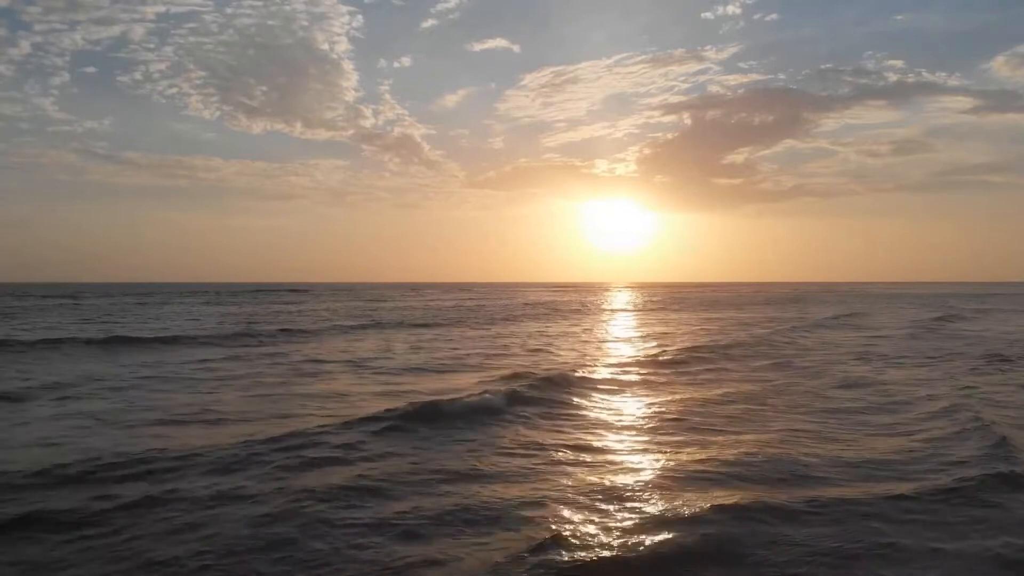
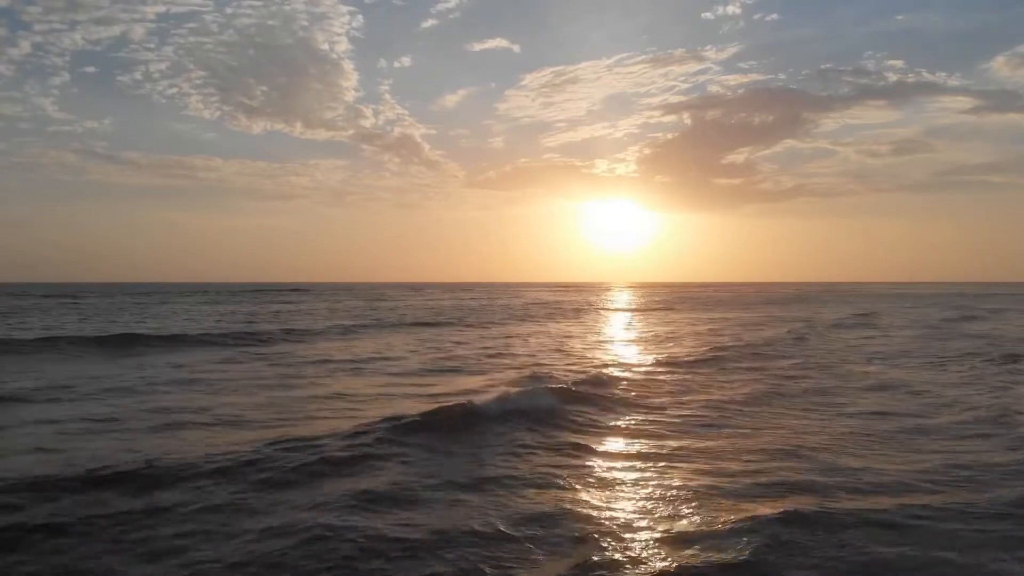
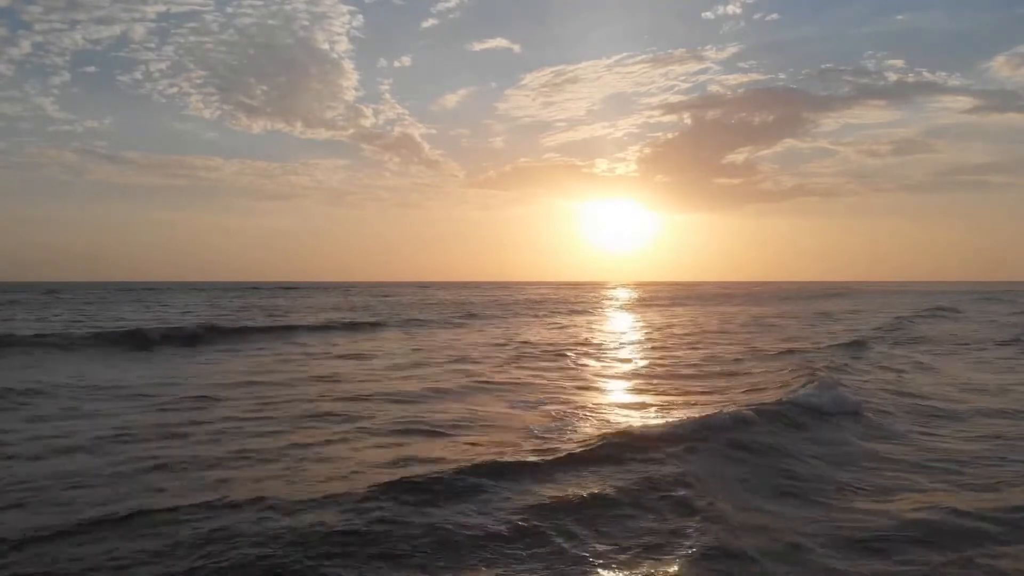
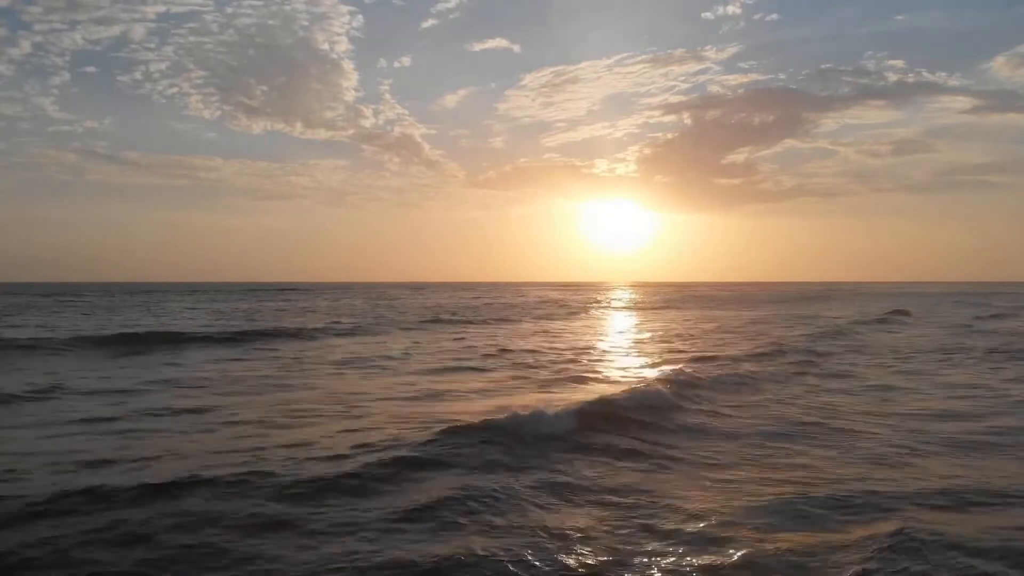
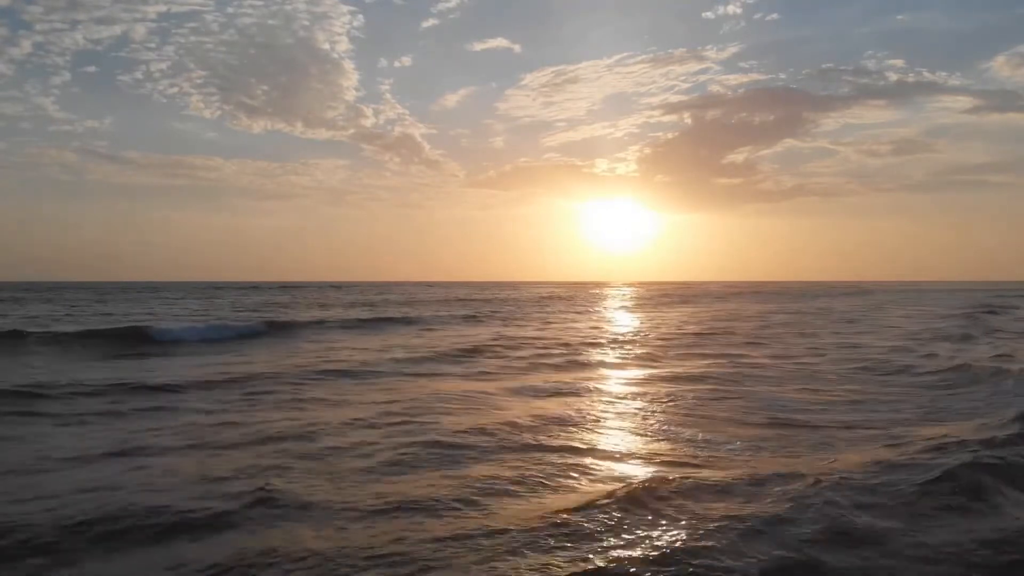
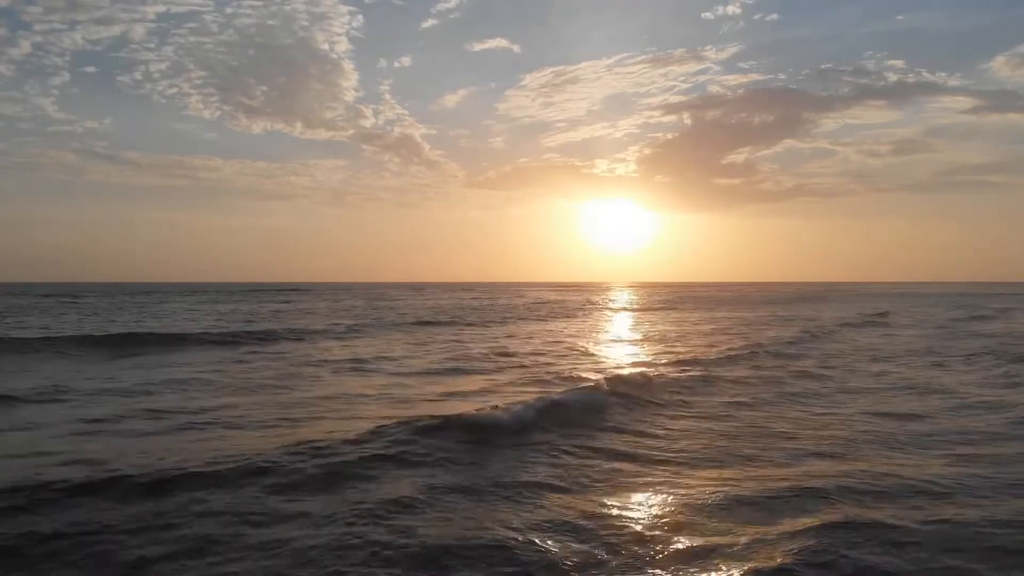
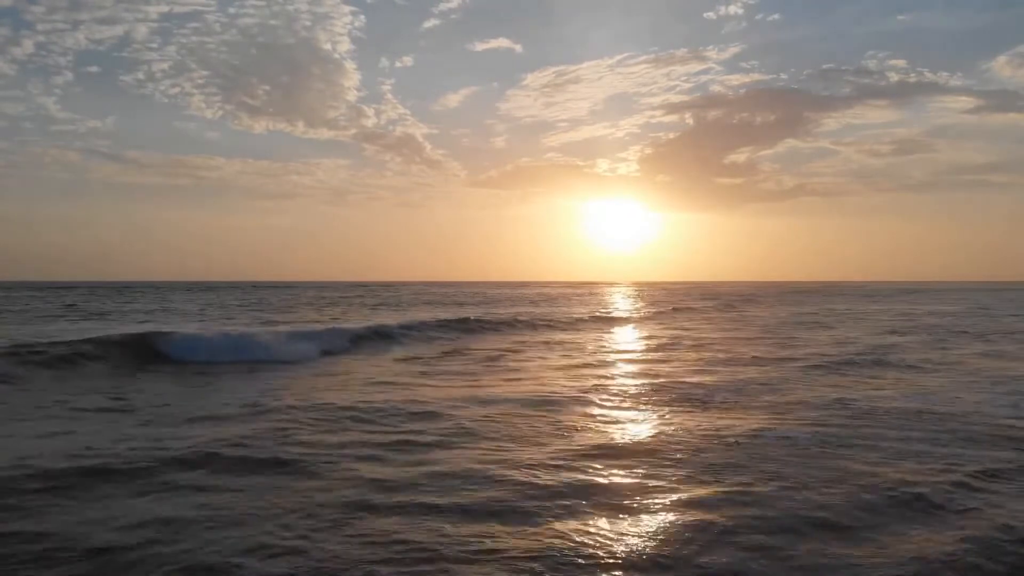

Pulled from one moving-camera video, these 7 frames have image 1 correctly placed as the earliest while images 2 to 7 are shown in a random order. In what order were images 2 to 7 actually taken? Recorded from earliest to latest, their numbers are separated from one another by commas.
2, 6, 4, 3, 5, 7
